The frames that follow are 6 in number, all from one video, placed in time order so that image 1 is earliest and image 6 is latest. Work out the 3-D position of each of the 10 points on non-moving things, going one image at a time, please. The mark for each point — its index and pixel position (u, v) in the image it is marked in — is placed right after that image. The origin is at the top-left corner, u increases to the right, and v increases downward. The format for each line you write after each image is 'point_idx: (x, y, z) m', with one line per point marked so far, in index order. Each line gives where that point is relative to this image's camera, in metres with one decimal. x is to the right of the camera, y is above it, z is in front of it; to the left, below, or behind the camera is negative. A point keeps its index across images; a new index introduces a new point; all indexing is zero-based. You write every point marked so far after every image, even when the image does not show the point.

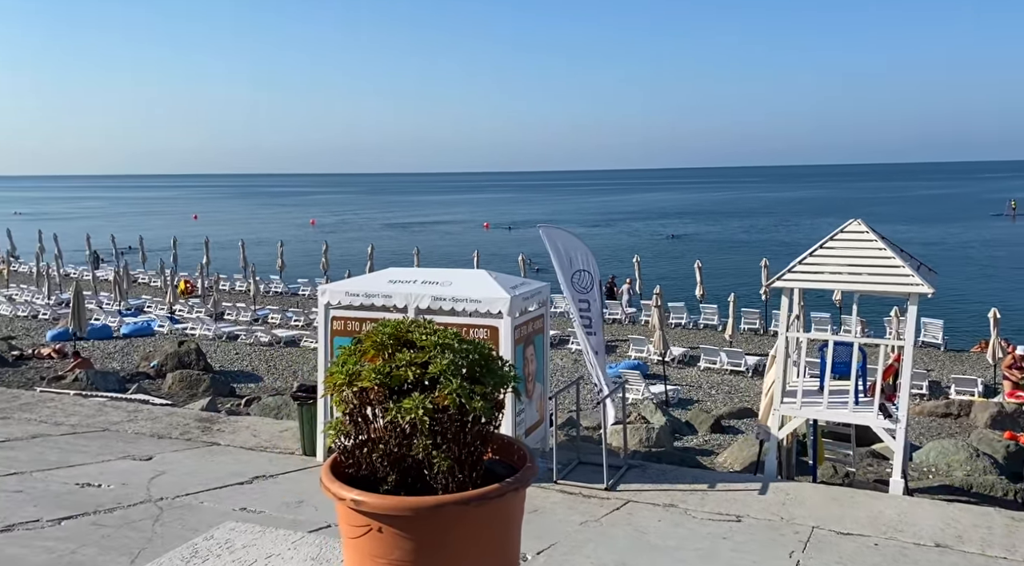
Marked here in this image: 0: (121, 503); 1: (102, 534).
0: (-2.8, -1.6, +8.0) m
1: (-2.6, -1.7, +7.1) m
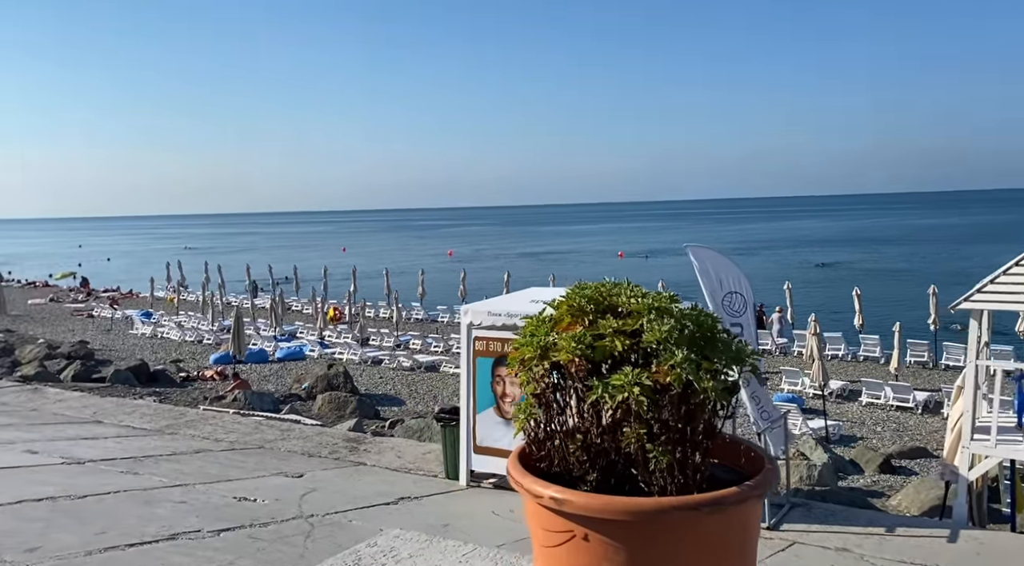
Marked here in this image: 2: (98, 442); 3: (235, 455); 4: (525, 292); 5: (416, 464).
0: (-1.8, -1.8, +8.0) m
1: (-1.7, -1.8, +7.1) m
2: (-4.7, -1.9, +12.5) m
3: (-3.0, -1.9, +11.7) m
4: (+0.1, -0.1, +9.4) m
5: (-1.0, -1.9, +11.0) m
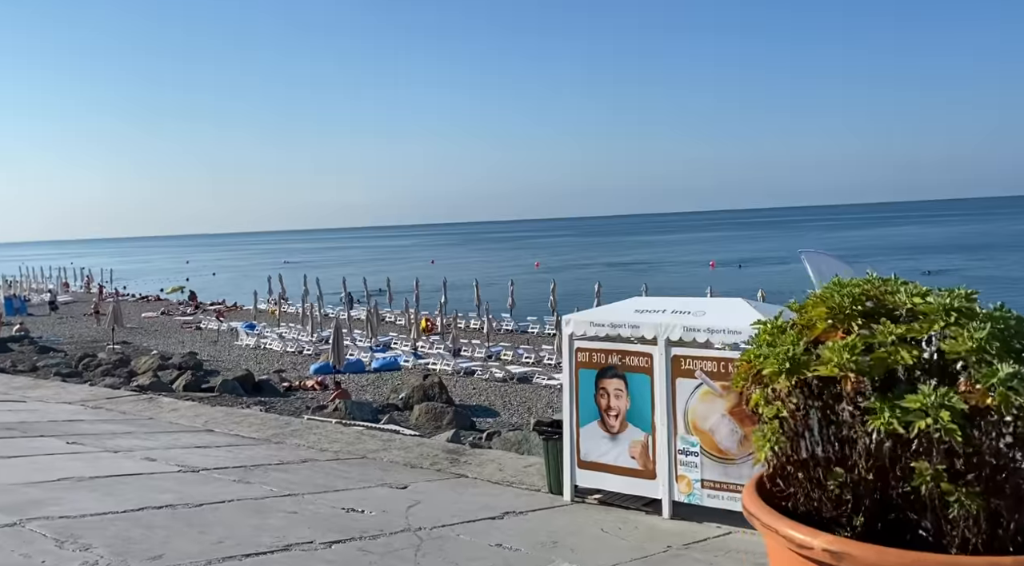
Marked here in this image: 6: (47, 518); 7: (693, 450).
0: (-1.0, -1.8, +7.9) m
1: (-1.0, -1.8, +7.0) m
2: (-3.5, -2.0, +12.6) m
3: (-1.9, -2.0, +11.7) m
4: (+1.0, -0.2, +9.2) m
5: (0.0, -2.0, +10.9) m
6: (-3.3, -1.7, +8.0) m
7: (+1.4, -1.3, +8.3) m
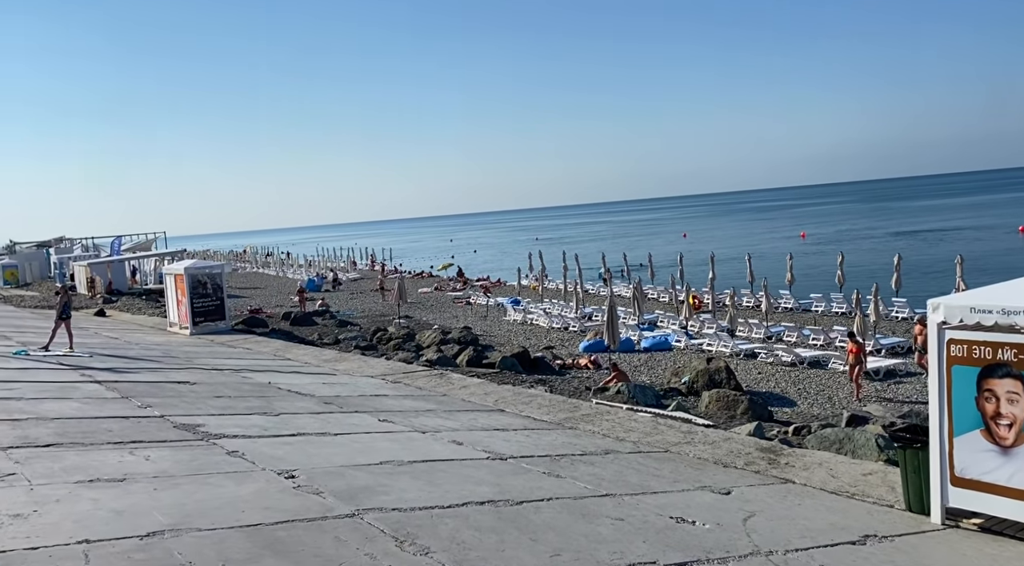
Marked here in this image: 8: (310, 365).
0: (+1.4, -1.7, +6.7) m
1: (+1.2, -1.7, +5.8) m
2: (0.0, -1.8, +11.8) m
3: (+1.3, -1.8, +10.6) m
4: (+3.6, 0.0, +7.4) m
5: (+3.0, -1.8, +9.3) m
6: (-0.9, -1.6, +7.2) m
7: (+3.8, -1.2, +6.5) m
8: (-3.7, -1.5, +19.1) m
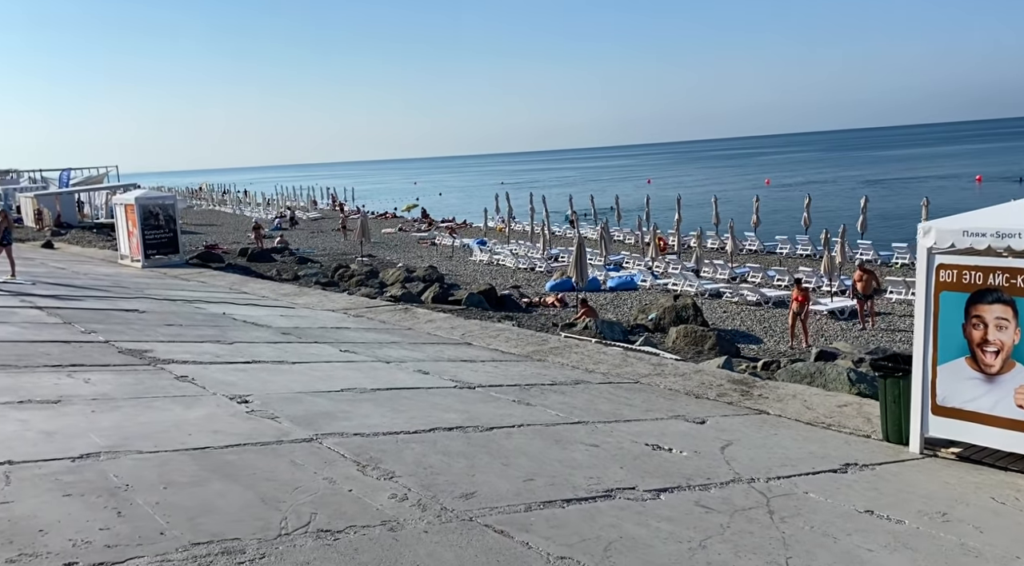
0: (+1.2, -1.2, +6.4) m
1: (+1.0, -1.2, +5.5) m
2: (-0.4, -1.0, +11.5) m
3: (+1.0, -1.1, +10.3) m
4: (+3.4, +0.5, +7.2) m
5: (+2.8, -1.1, +9.1) m
6: (-1.1, -1.0, +6.9) m
7: (+3.6, -0.7, +6.3) m
8: (-4.3, -0.3, +18.6) m
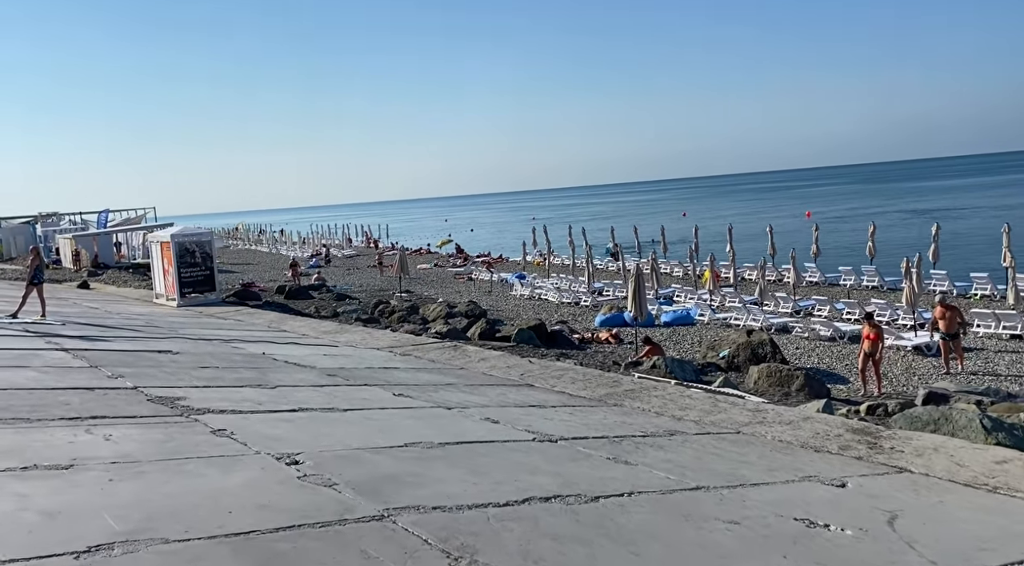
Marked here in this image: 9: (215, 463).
0: (+1.8, -1.3, +4.9) m
1: (+1.6, -1.4, +4.0) m
2: (+0.4, -1.3, +10.0) m
3: (+1.8, -1.3, +8.7) m
4: (+4.0, +0.4, +5.6) m
5: (+3.5, -1.4, +7.5) m
6: (-0.5, -1.2, +5.4) m
7: (+4.2, -0.8, +4.7) m
8: (-3.3, -0.9, +17.3) m
9: (-1.8, -1.1, +6.4) m
